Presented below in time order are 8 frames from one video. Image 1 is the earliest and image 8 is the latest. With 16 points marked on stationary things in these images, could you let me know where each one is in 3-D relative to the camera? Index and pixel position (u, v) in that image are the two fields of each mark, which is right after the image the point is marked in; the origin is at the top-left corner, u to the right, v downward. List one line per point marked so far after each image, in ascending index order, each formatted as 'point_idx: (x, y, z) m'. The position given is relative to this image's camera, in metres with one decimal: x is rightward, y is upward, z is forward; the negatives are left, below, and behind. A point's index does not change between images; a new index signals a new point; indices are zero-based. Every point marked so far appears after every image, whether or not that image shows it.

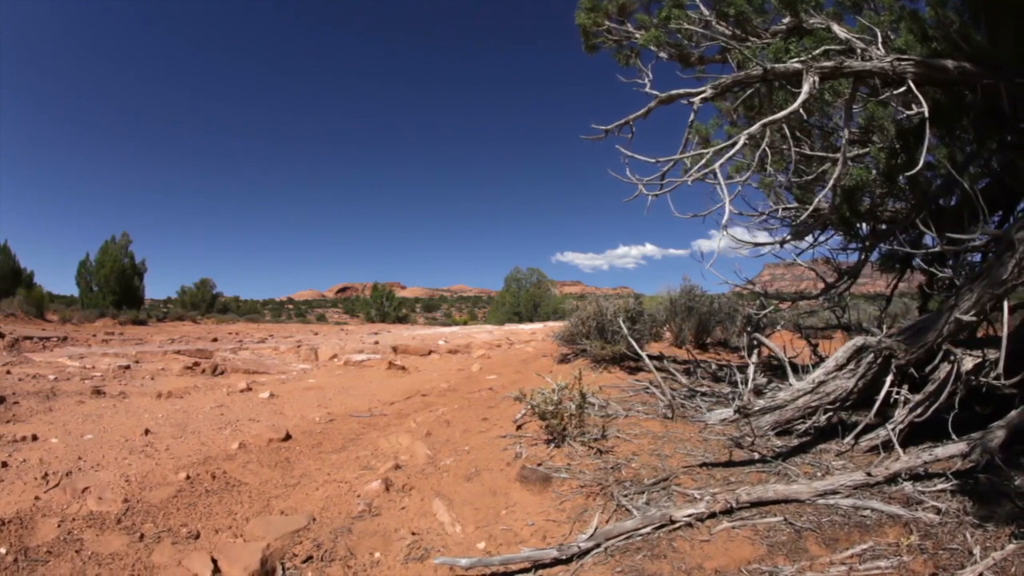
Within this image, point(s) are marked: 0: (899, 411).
0: (+2.6, -0.8, +4.0) m
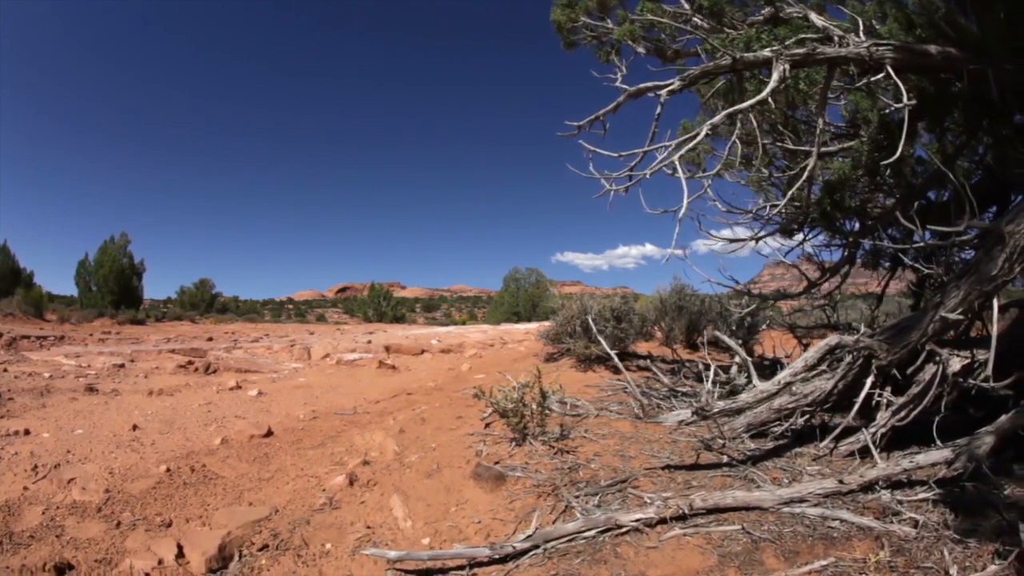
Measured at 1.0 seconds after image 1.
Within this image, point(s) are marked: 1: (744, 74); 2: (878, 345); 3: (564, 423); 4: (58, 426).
0: (+2.4, -0.8, +3.8) m
1: (+1.4, +1.3, +3.7) m
2: (+2.3, -0.4, +3.7) m
3: (+0.3, -0.9, +3.9) m
4: (-3.4, -1.0, +4.4) m
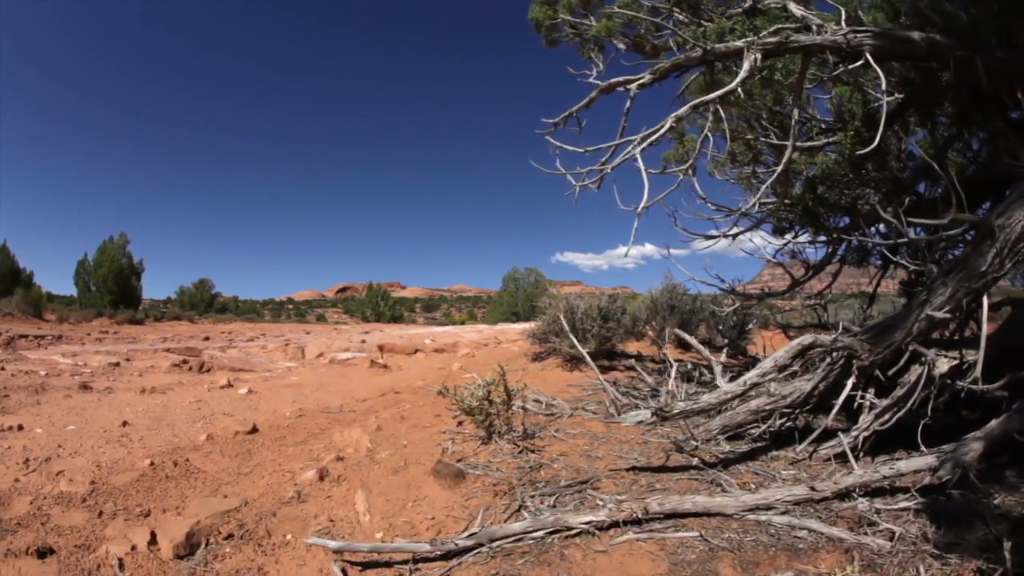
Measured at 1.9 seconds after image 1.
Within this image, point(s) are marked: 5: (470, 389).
0: (+2.2, -0.8, +3.7) m
1: (+1.2, +1.3, +3.6) m
2: (+2.1, -0.4, +3.6) m
3: (+0.1, -0.9, +3.9) m
4: (-3.5, -1.0, +4.5) m
5: (-0.3, -0.6, +3.8) m
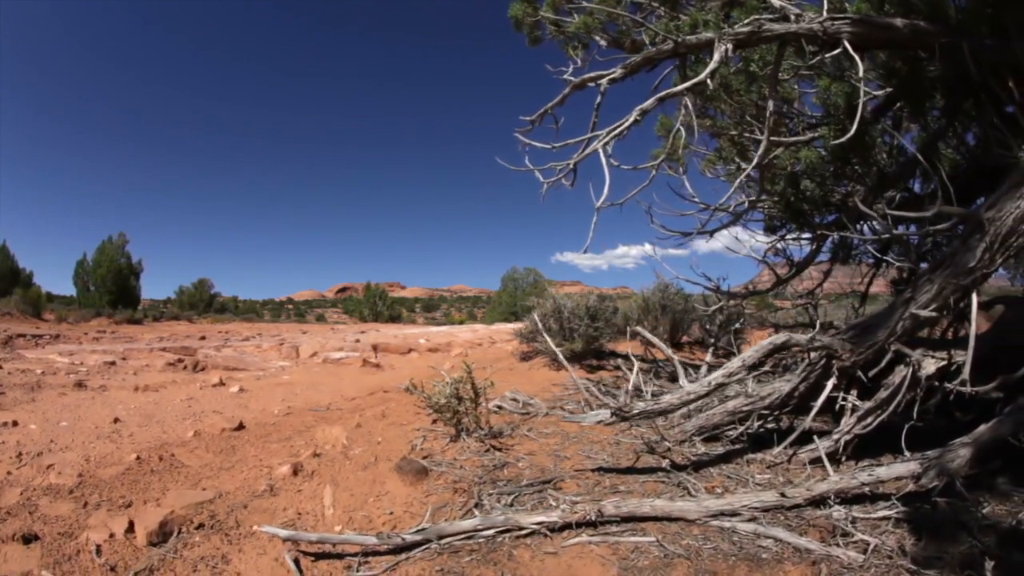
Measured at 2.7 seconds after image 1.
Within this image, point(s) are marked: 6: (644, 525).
0: (+2.0, -0.8, +3.6) m
1: (+1.0, +1.3, +3.5) m
2: (+1.9, -0.3, +3.5) m
3: (0.0, -0.9, +3.9) m
4: (-3.6, -1.0, +4.7) m
5: (-0.5, -0.6, +3.7) m
6: (+0.6, -1.1, +2.8) m
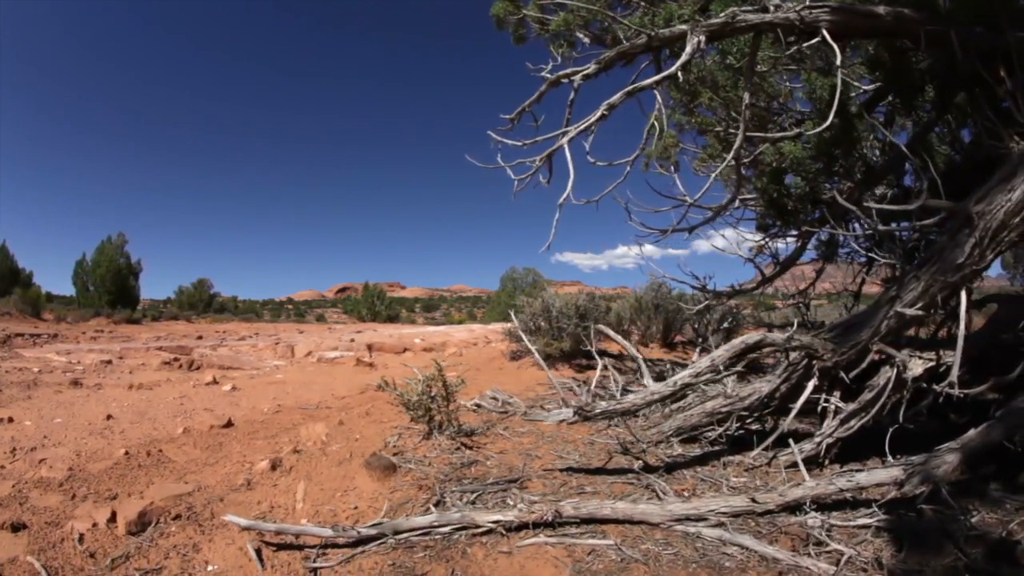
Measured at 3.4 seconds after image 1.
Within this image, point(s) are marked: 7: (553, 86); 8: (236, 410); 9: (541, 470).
0: (+1.9, -0.8, +3.5) m
1: (+0.9, +1.4, +3.5) m
2: (+1.8, -0.3, +3.4) m
3: (-0.2, -0.9, +3.9) m
4: (-3.8, -1.0, +4.8) m
5: (-0.6, -0.6, +3.7) m
6: (+0.4, -1.1, +2.8) m
7: (+0.3, +1.3, +3.8) m
8: (-2.3, -1.0, +5.1) m
9: (+0.2, -1.0, +3.2) m
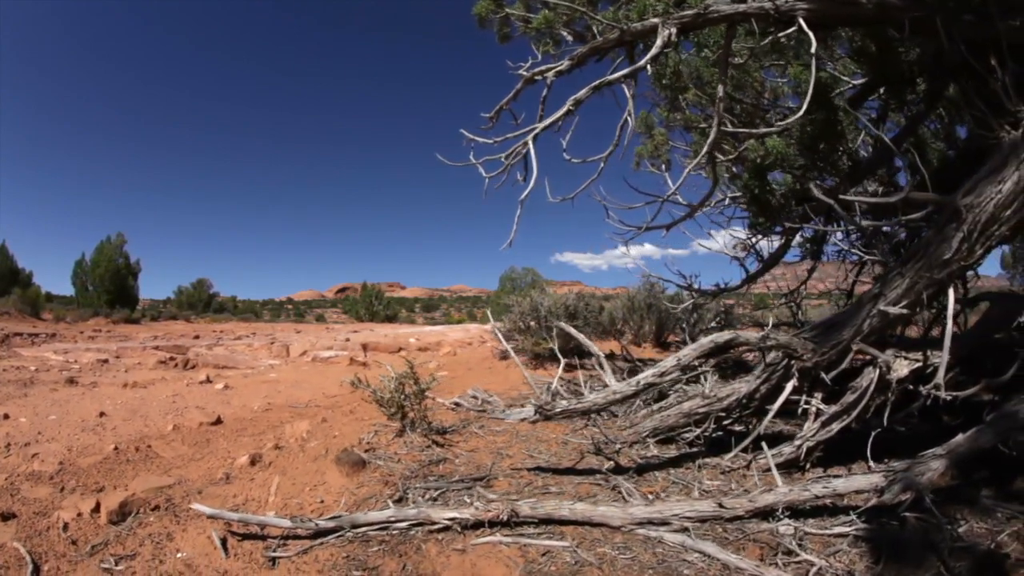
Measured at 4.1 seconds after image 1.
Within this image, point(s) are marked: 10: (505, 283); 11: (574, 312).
0: (+1.7, -0.8, +3.4) m
1: (+0.7, +1.4, +3.4) m
2: (+1.6, -0.3, +3.3) m
3: (-0.3, -0.9, +3.8) m
4: (-3.9, -1.0, +4.9) m
5: (-0.8, -0.6, +3.7) m
6: (+0.2, -1.1, +2.7) m
7: (+0.1, +1.3, +3.8) m
8: (-2.4, -1.0, +5.1) m
9: (0.0, -1.0, +3.2) m
10: (-0.1, +0.1, +7.9) m
11: (+0.6, -0.2, +5.4) m
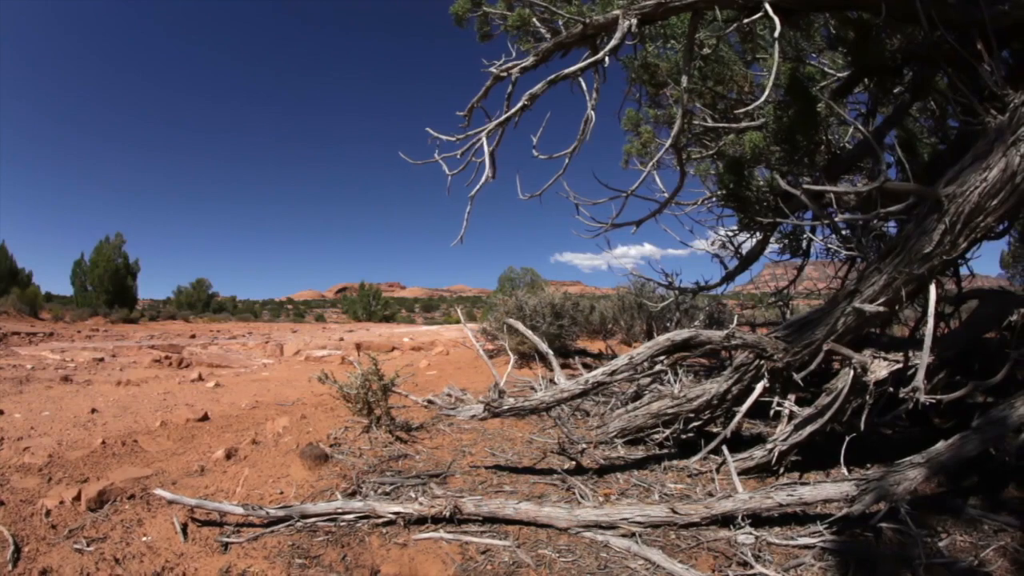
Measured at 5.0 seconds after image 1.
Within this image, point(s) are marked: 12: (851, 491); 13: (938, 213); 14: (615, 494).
0: (+1.5, -0.8, +3.3) m
1: (+0.5, +1.4, +3.3) m
2: (+1.4, -0.3, +3.2) m
3: (-0.5, -0.8, +3.8) m
4: (-4.0, -1.0, +5.0) m
5: (-1.0, -0.6, +3.7) m
6: (0.0, -1.1, +2.6) m
7: (-0.1, +1.3, +3.7) m
8: (-2.6, -1.0, +5.2) m
9: (-0.2, -1.0, +3.1) m
10: (-0.1, +0.1, +7.9) m
11: (+0.4, -0.2, +5.3) m
12: (+1.7, -1.0, +3.0) m
13: (+2.1, +0.4, +3.0) m
14: (+0.5, -1.0, +2.9) m
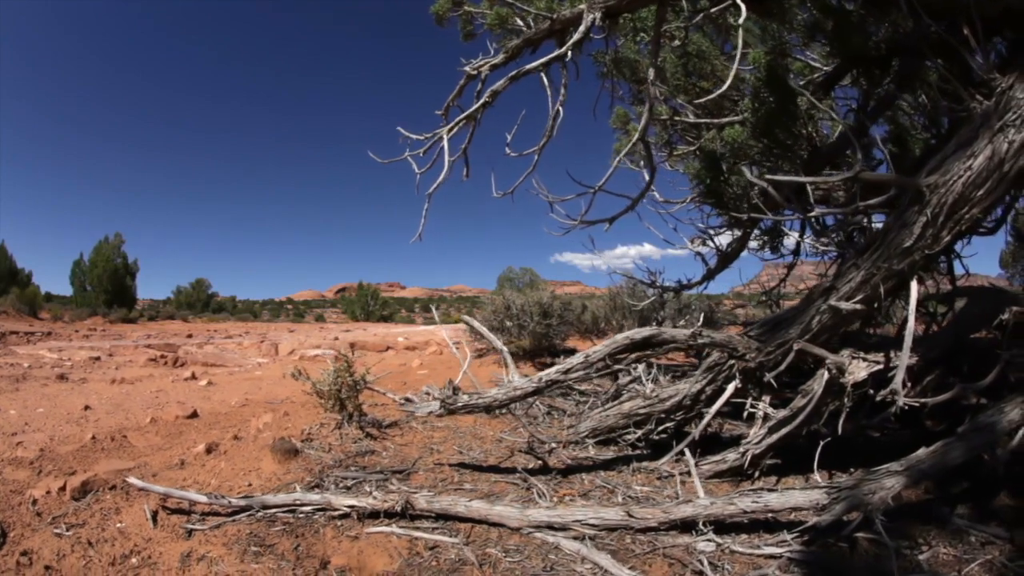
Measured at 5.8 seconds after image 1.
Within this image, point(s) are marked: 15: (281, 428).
0: (+1.3, -0.8, +3.2) m
1: (+0.3, +1.4, +3.2) m
2: (+1.2, -0.3, +3.1) m
3: (-0.7, -0.8, +3.8) m
4: (-4.1, -1.0, +5.1) m
5: (-1.1, -0.6, +3.7) m
6: (-0.2, -1.1, +2.6) m
7: (-0.3, +1.3, +3.7) m
8: (-2.7, -1.0, +5.2) m
9: (-0.4, -0.9, +3.1) m
10: (-0.1, +0.1, +7.8) m
11: (+0.3, -0.2, +5.2) m
12: (+1.5, -1.0, +2.9) m
13: (+1.9, +0.4, +2.9) m
14: (+0.3, -1.0, +2.8) m
15: (-1.6, -1.0, +4.0) m
